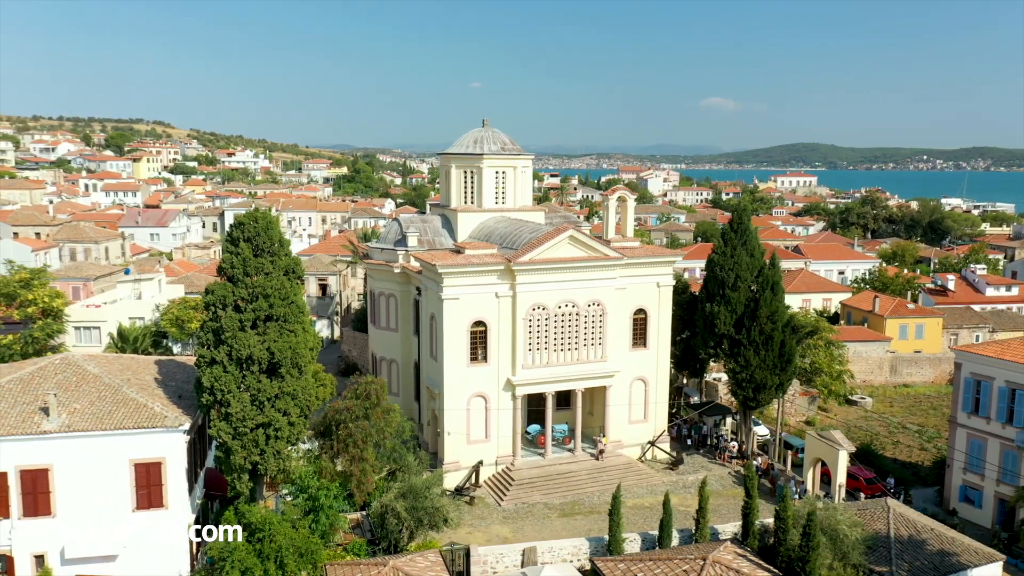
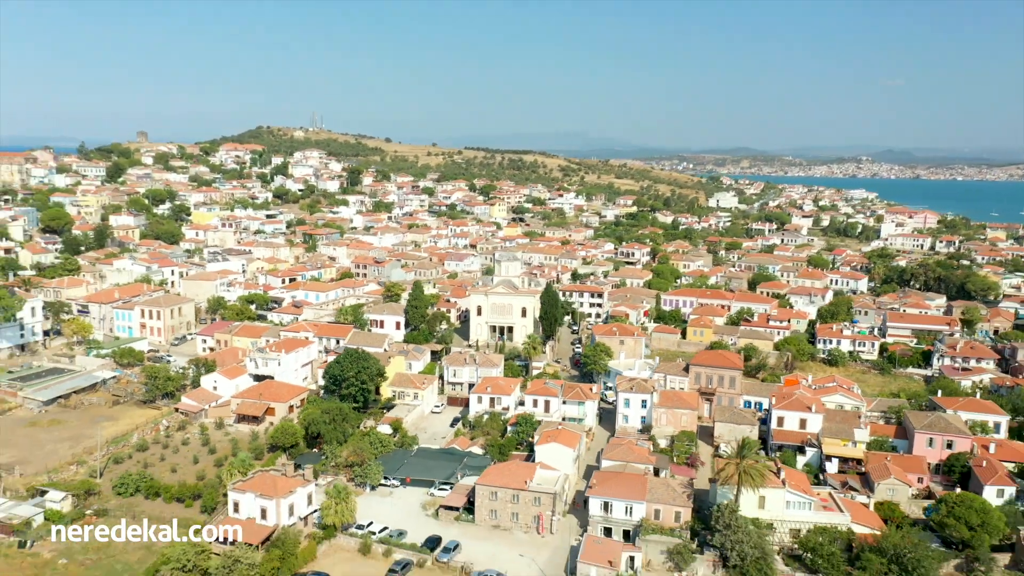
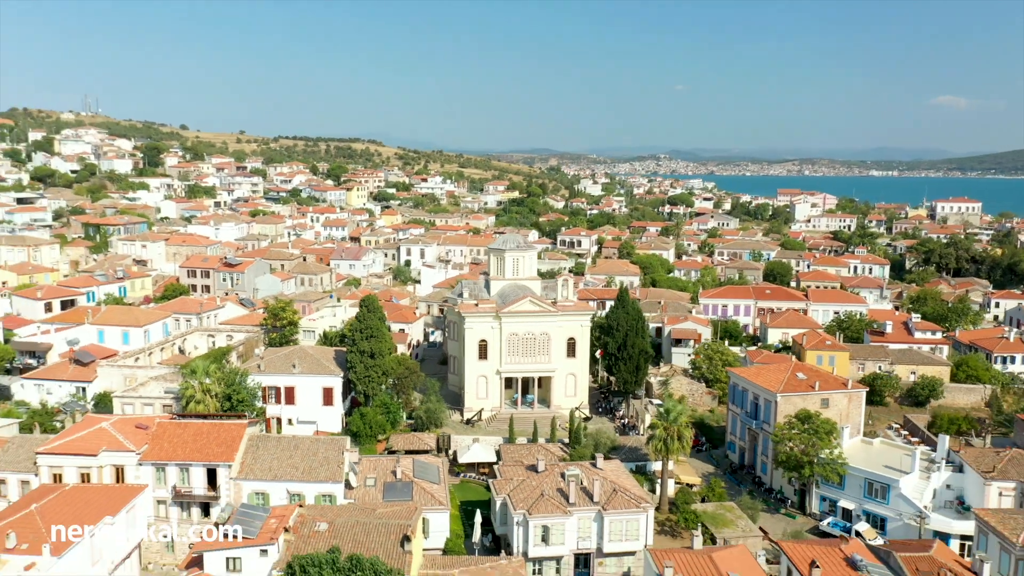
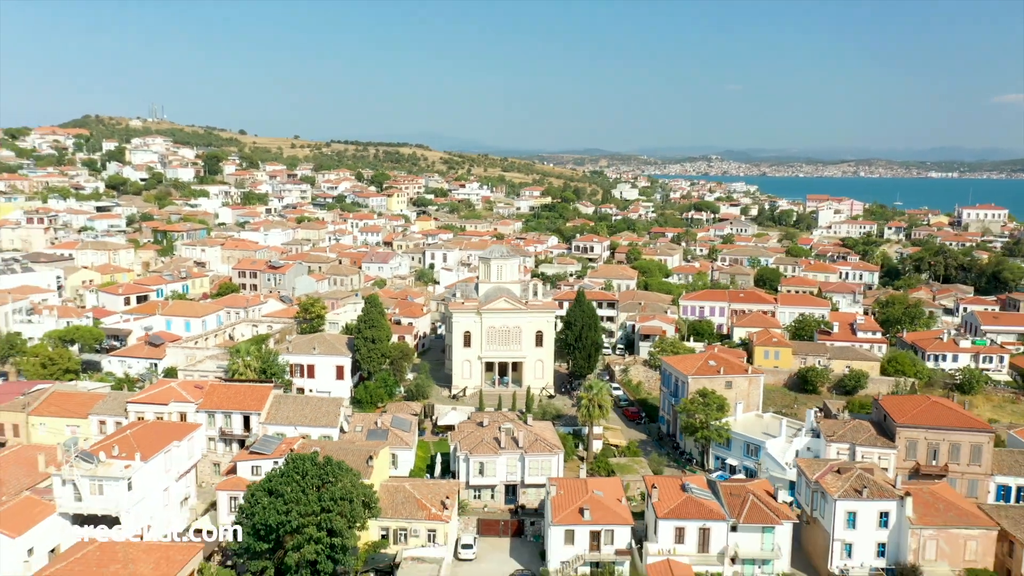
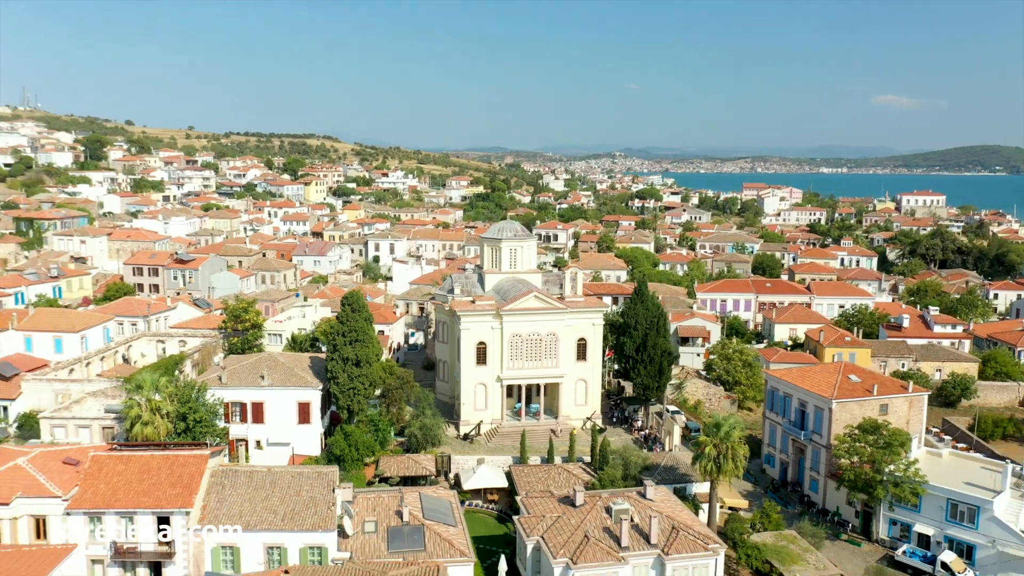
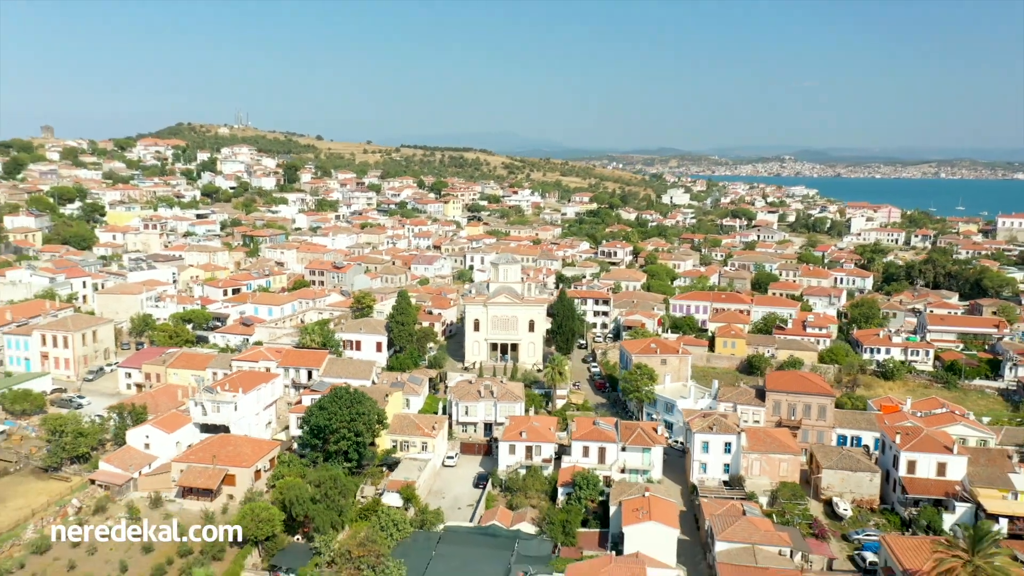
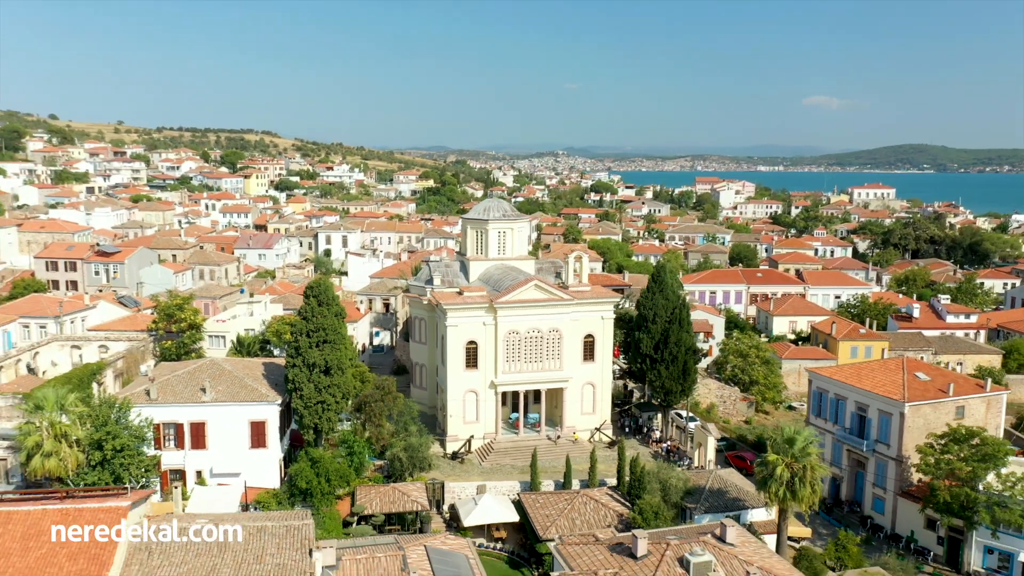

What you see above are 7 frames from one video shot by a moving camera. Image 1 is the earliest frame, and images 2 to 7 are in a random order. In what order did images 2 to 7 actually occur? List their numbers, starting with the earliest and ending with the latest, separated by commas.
7, 5, 3, 4, 6, 2
